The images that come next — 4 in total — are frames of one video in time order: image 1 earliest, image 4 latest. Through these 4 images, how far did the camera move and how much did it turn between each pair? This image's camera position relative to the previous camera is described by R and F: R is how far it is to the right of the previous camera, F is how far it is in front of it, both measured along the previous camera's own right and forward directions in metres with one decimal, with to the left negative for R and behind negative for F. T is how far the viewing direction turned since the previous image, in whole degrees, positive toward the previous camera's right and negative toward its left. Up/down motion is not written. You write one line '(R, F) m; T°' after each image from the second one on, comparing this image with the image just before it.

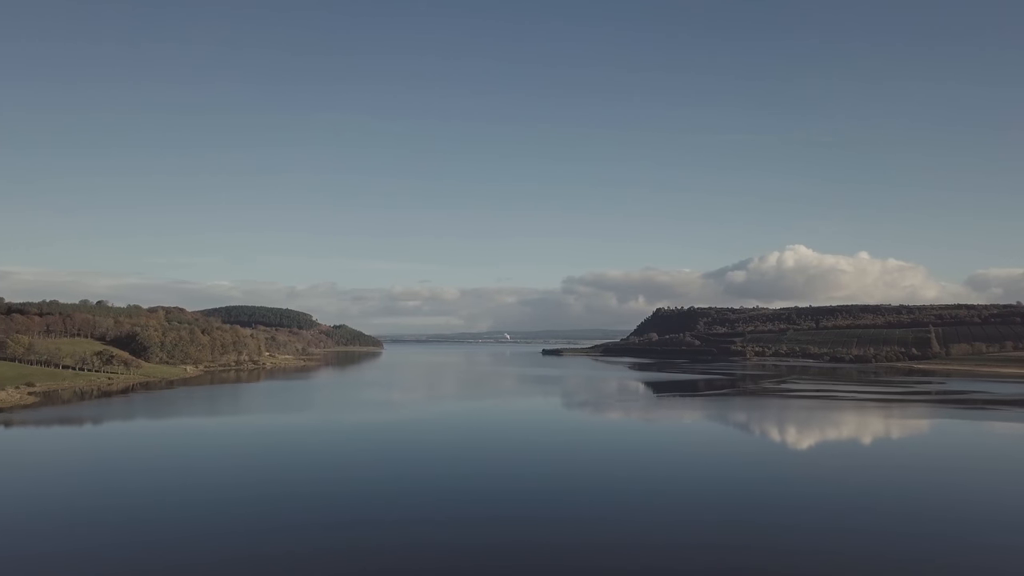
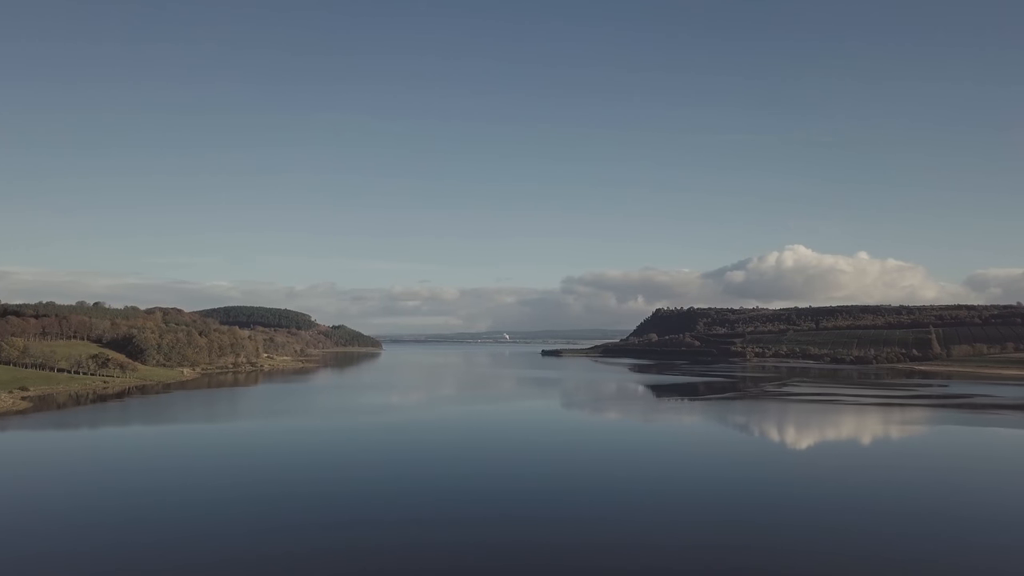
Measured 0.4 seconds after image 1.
(0.0, +0.2) m; 0°
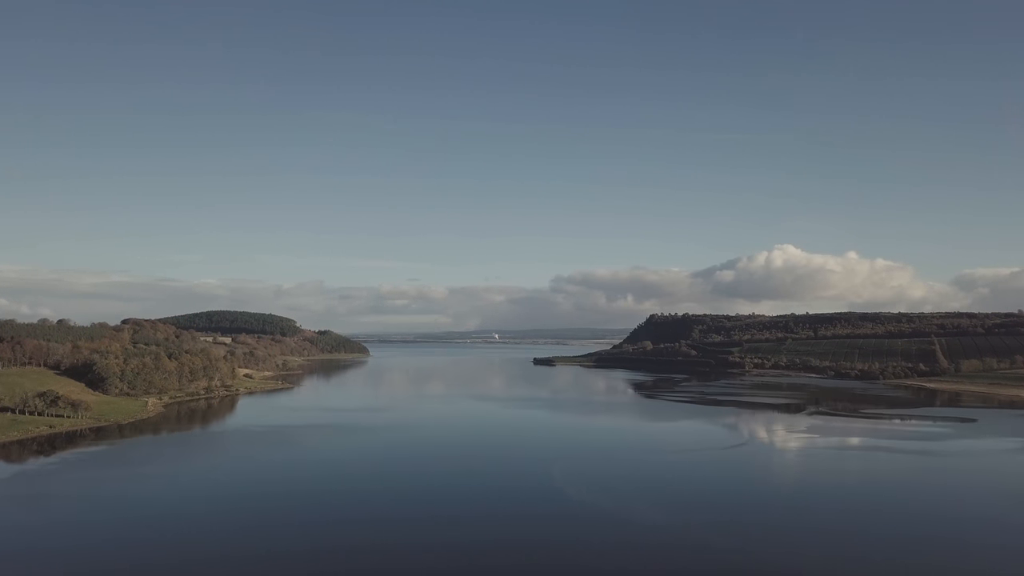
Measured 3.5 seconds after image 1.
(-0.3, +2.8) m; +1°
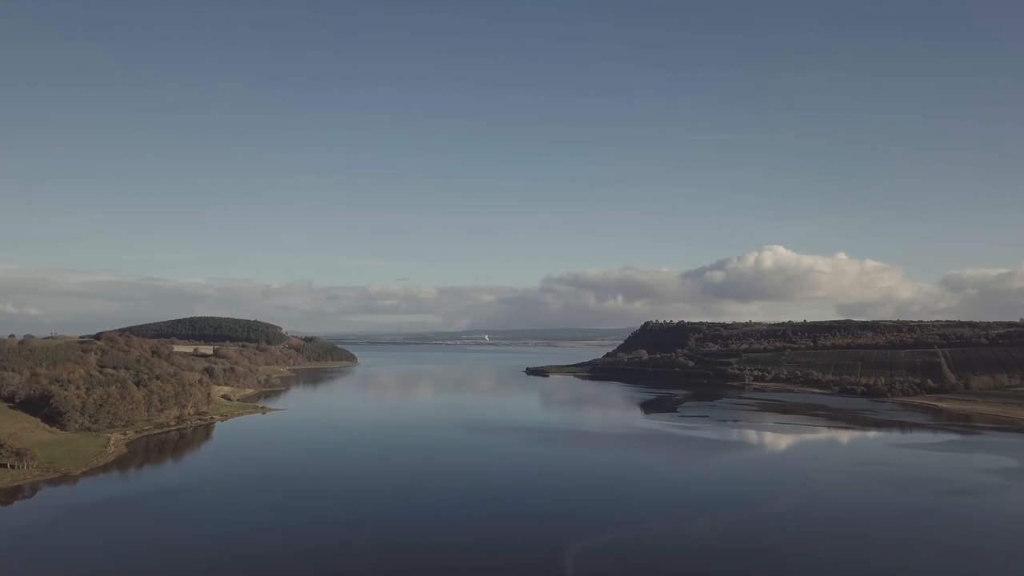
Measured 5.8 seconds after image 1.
(-0.3, +2.6) m; +1°
